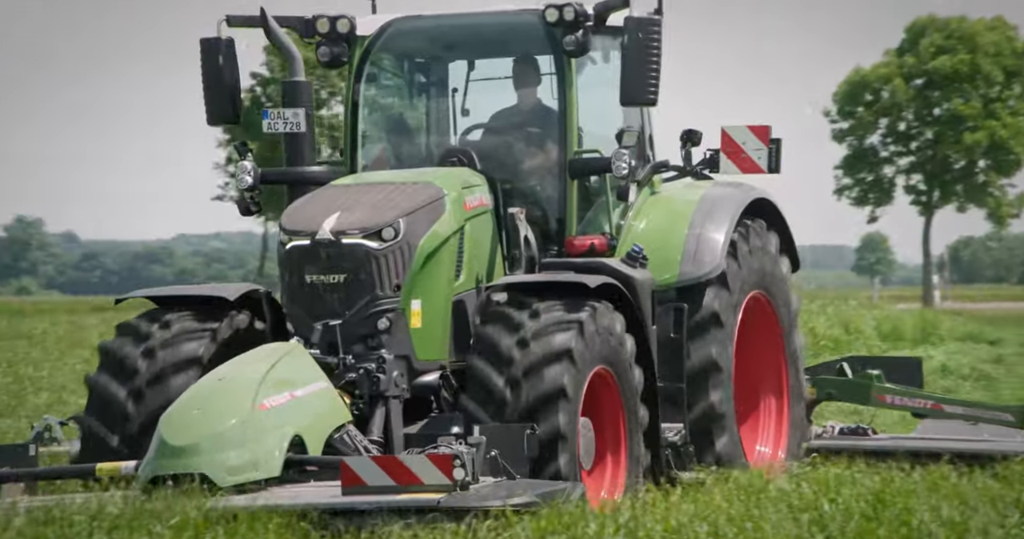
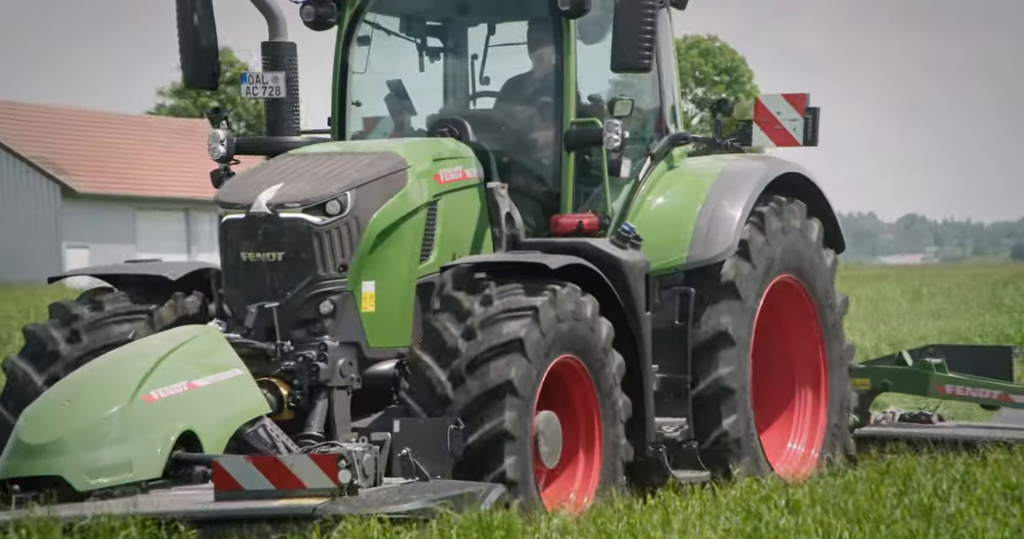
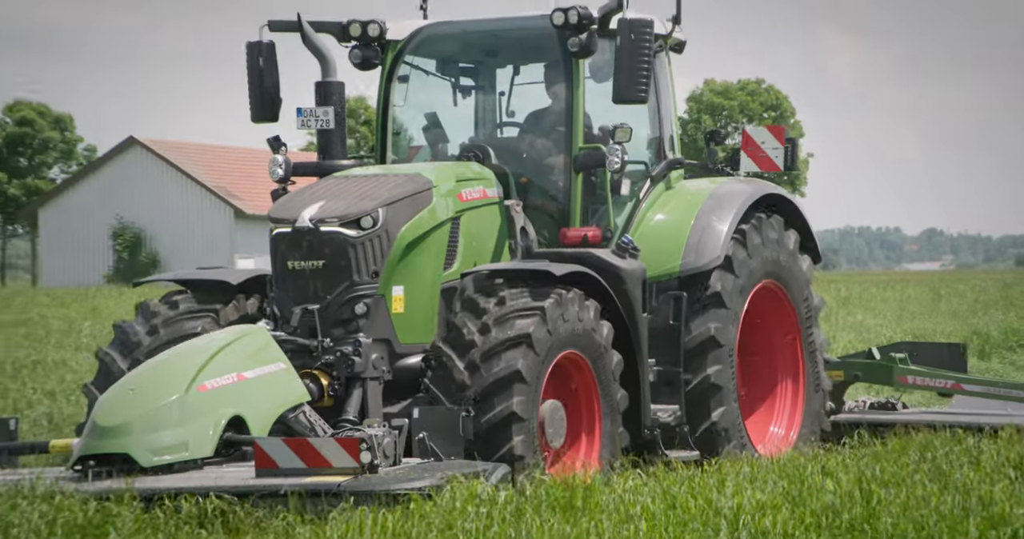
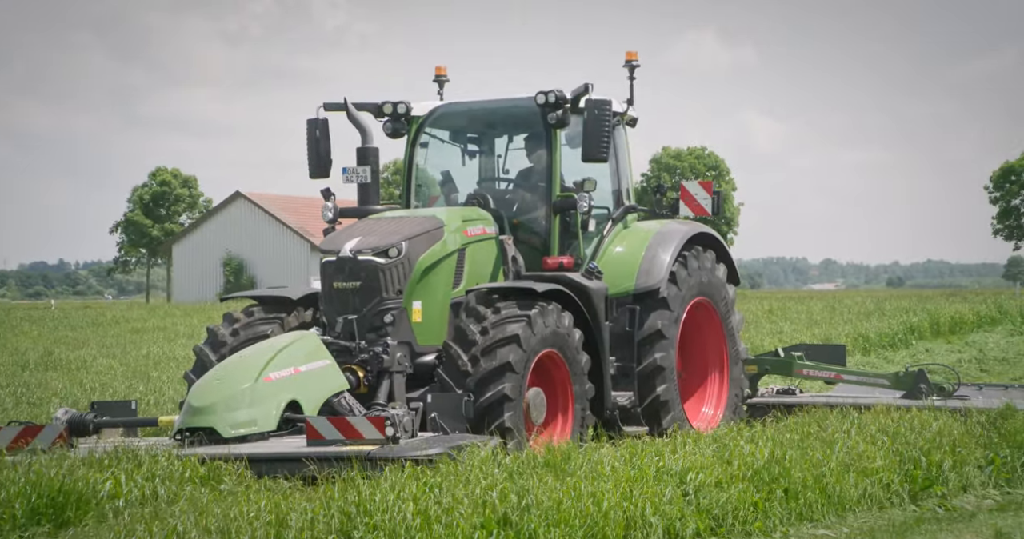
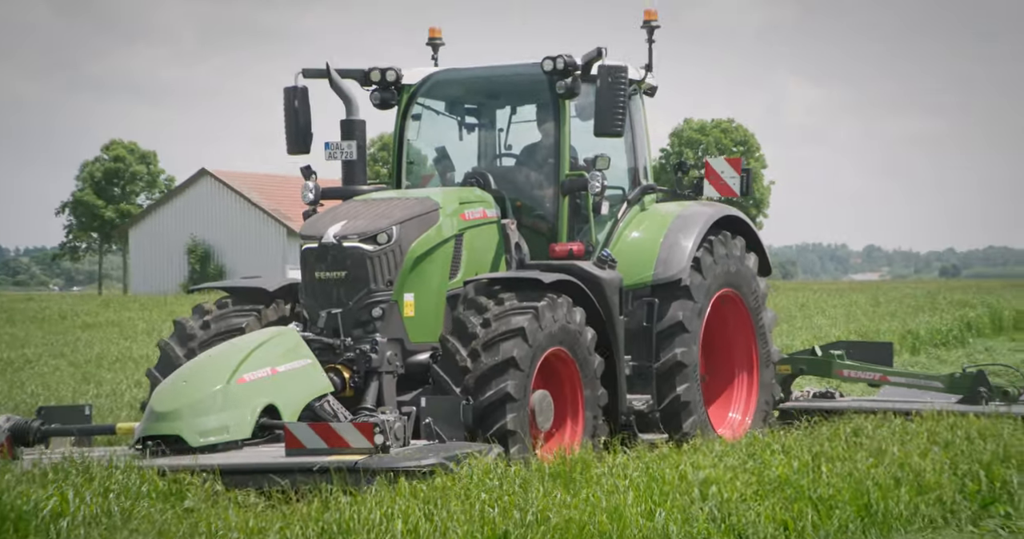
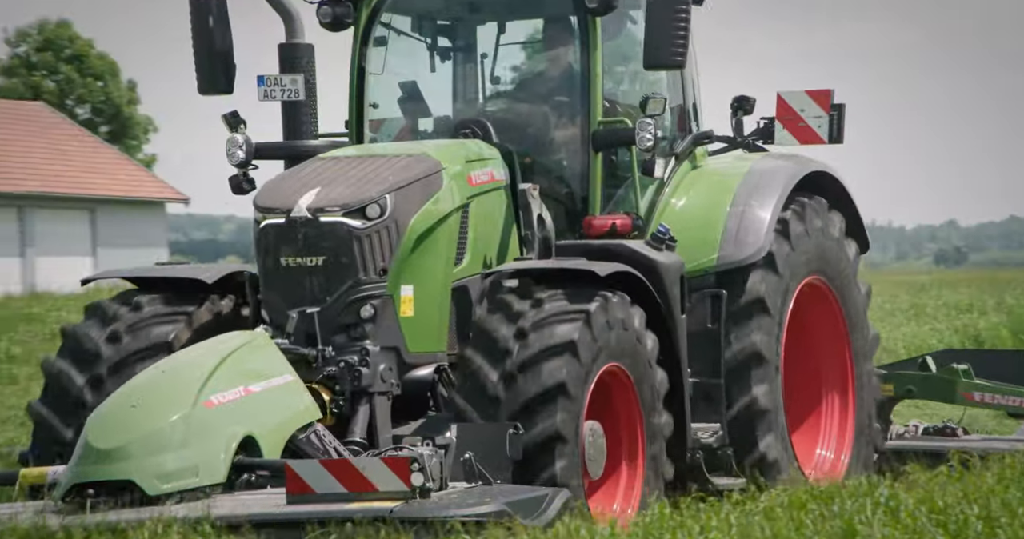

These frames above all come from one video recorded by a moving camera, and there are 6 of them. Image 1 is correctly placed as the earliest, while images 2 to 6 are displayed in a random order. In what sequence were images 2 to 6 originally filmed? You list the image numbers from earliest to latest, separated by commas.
6, 2, 3, 5, 4
